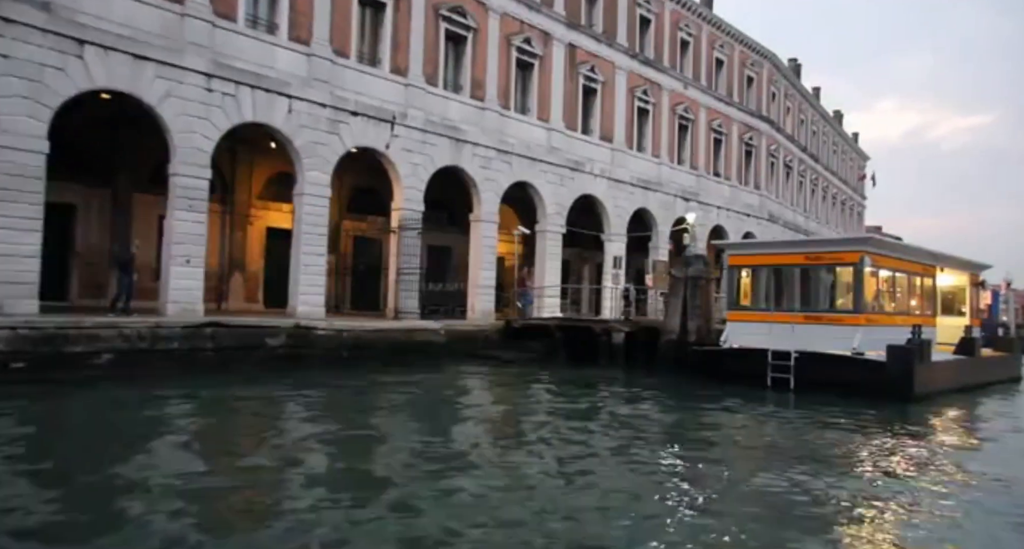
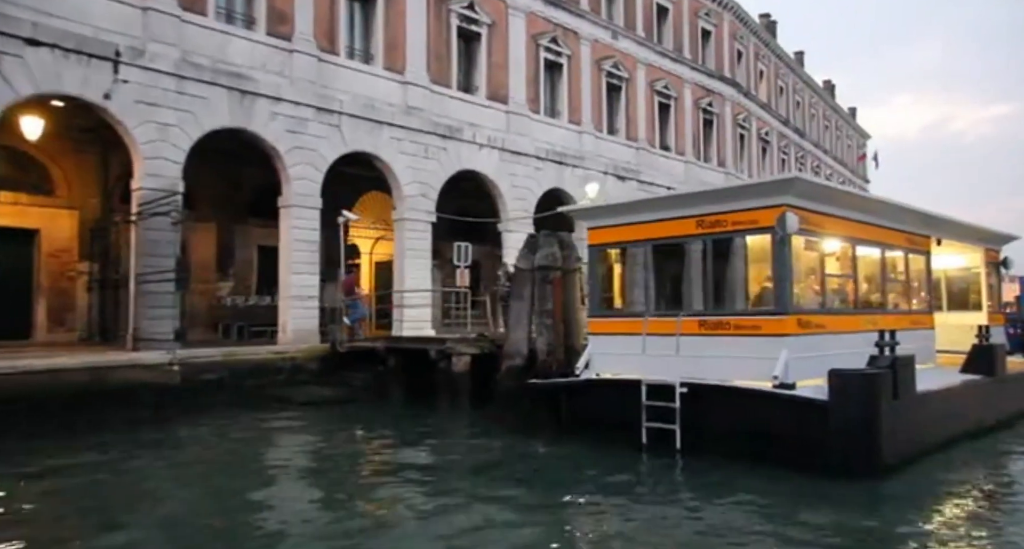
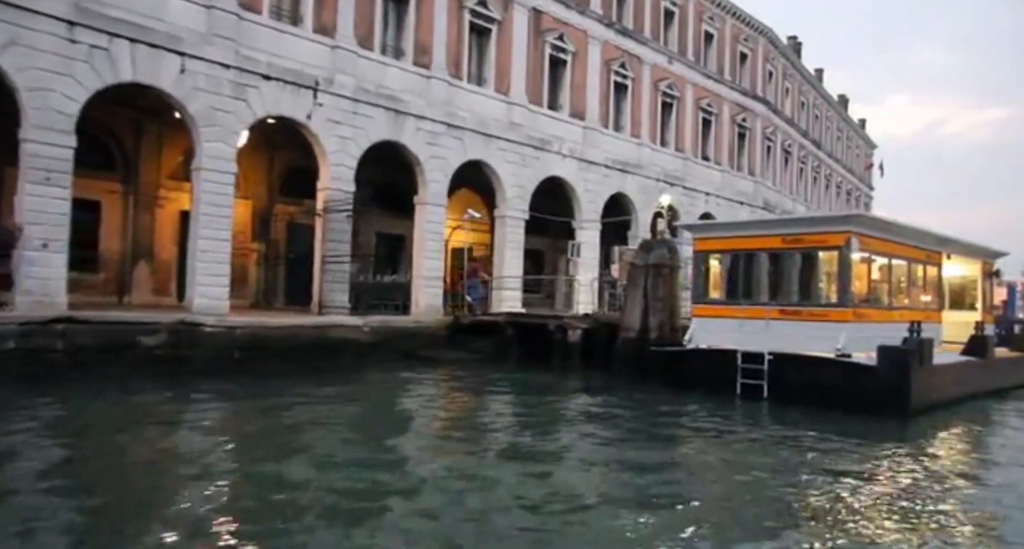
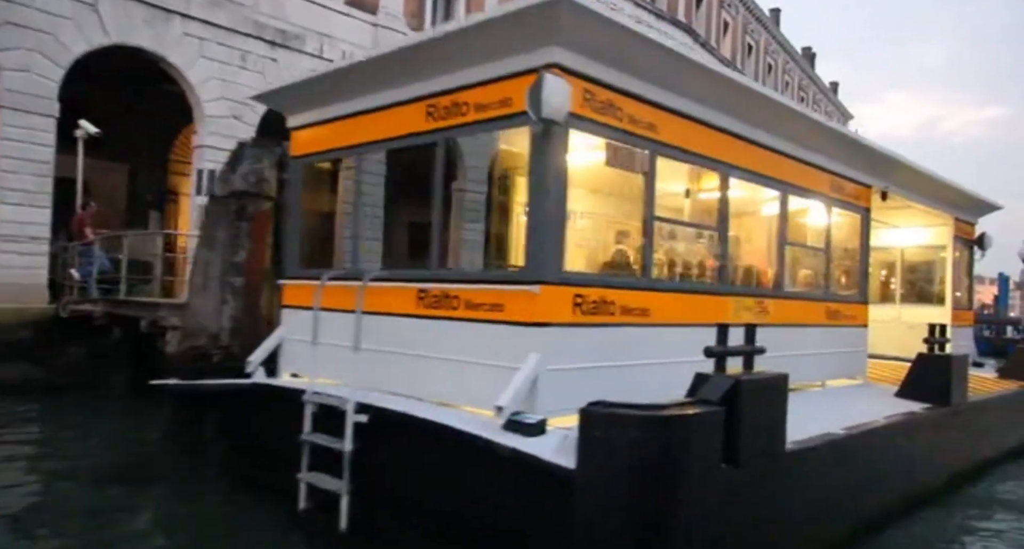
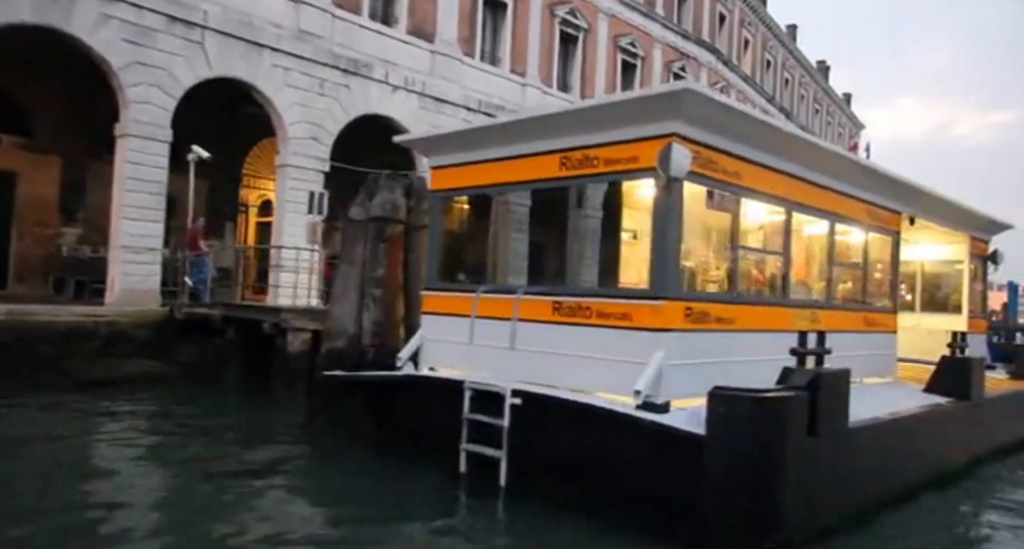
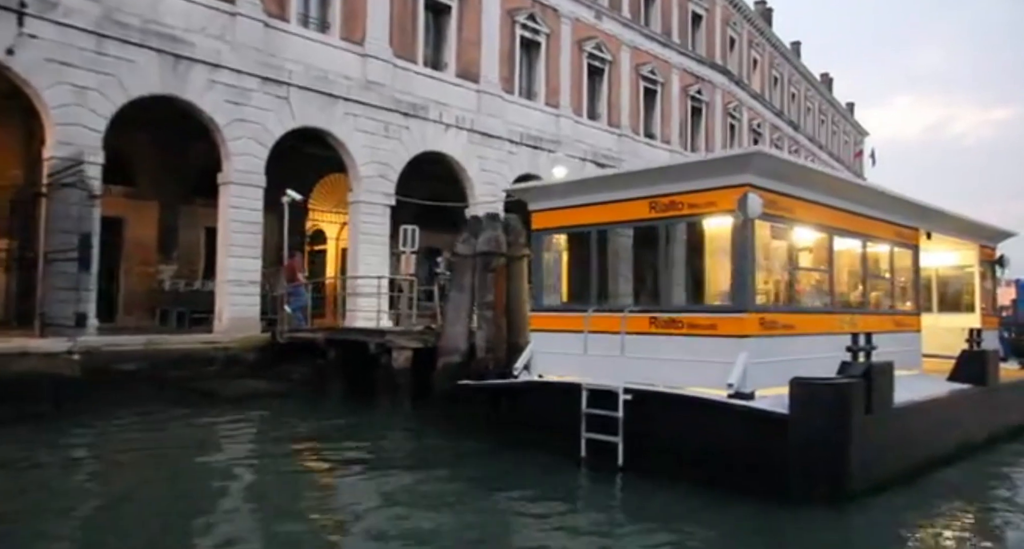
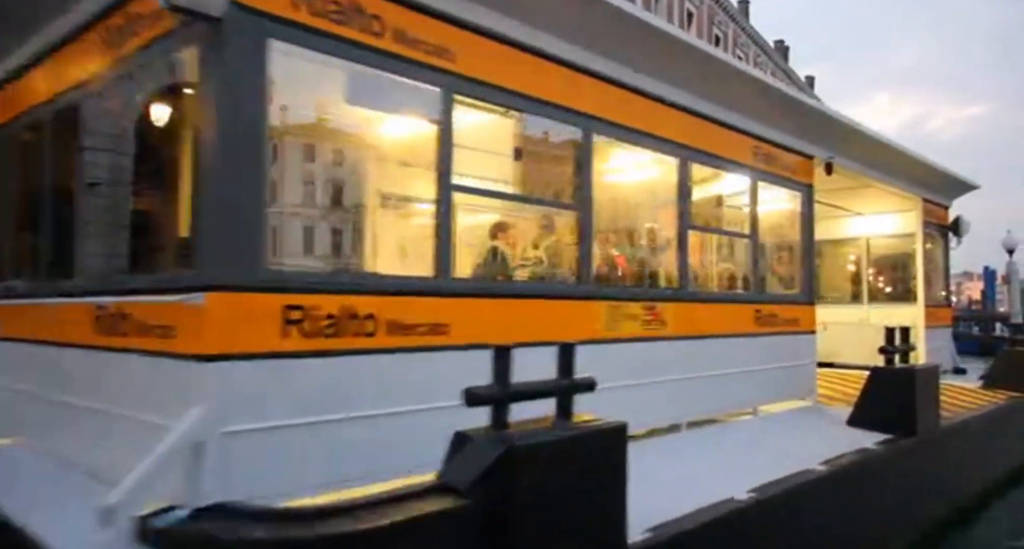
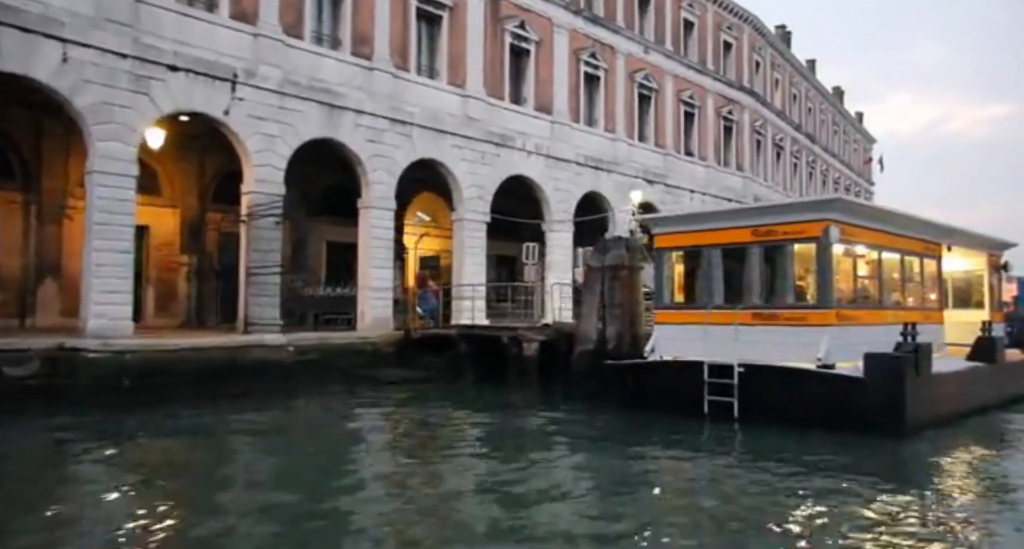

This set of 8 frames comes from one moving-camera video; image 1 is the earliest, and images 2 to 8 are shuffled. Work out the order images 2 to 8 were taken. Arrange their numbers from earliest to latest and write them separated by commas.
3, 8, 2, 6, 5, 4, 7
